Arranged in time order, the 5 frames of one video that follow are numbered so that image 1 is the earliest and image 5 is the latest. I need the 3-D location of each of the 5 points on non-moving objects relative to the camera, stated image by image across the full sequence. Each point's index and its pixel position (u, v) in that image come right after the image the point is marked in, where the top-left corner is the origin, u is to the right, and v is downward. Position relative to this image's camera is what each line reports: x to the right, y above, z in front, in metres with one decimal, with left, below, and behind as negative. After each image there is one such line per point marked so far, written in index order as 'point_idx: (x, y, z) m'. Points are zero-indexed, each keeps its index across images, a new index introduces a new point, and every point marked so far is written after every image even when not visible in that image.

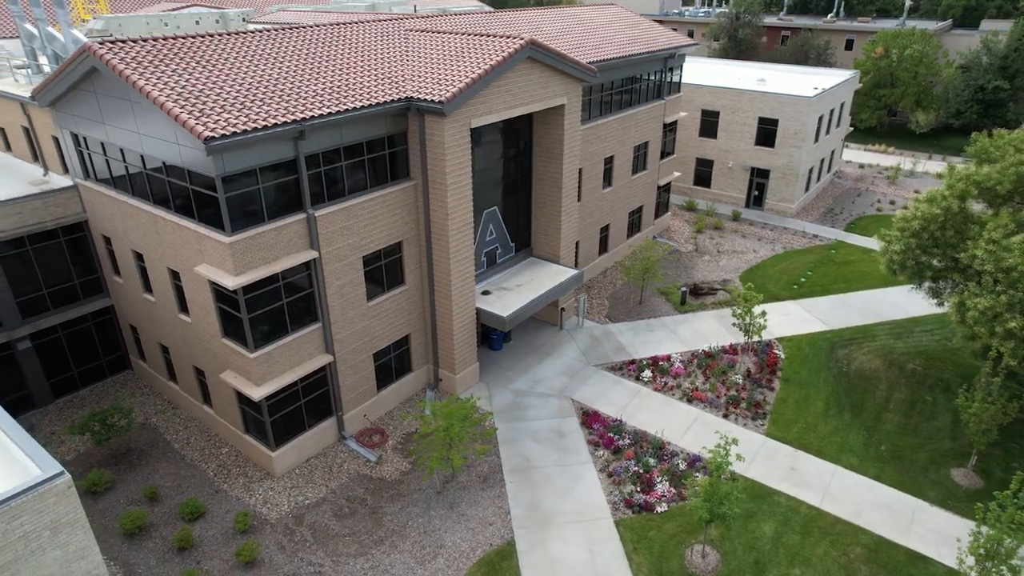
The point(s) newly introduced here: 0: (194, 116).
0: (-7.2, +3.8, +14.2) m
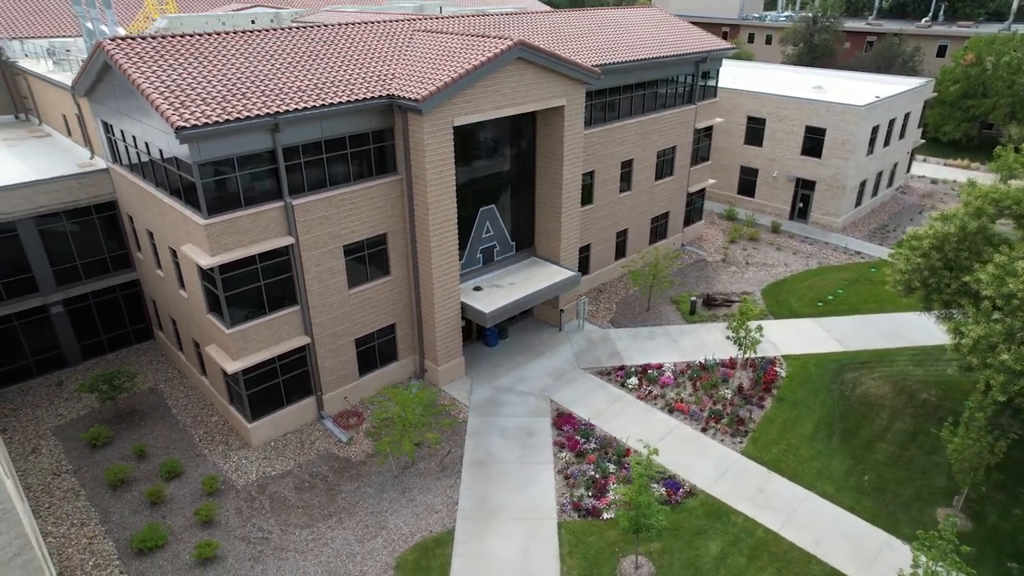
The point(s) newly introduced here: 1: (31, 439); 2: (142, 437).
0: (-8.3, +4.4, +15.5) m
1: (-15.1, -4.7, +19.9) m
2: (-11.7, -4.7, +20.0) m
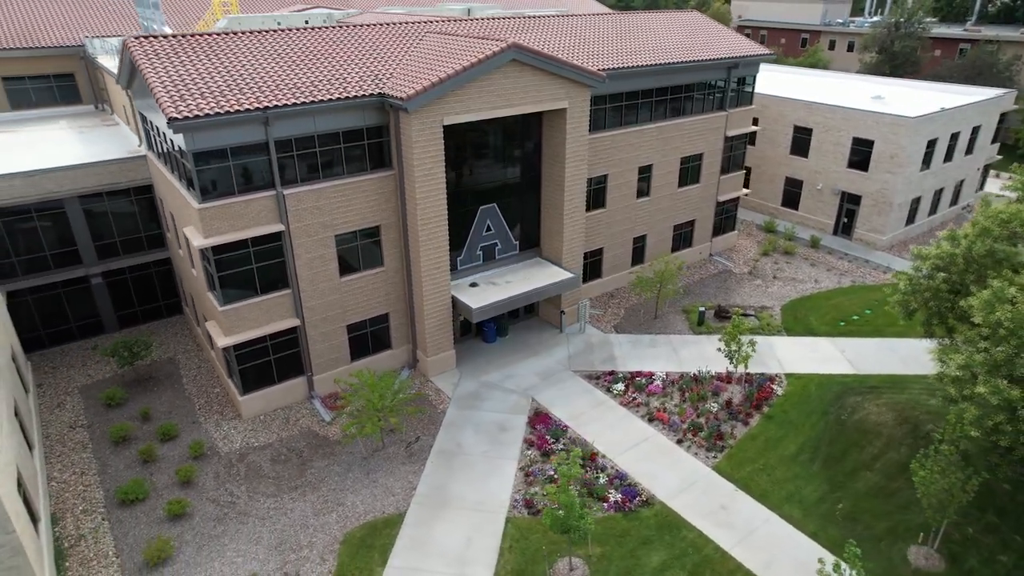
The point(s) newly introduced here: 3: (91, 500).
0: (-9.1, +5.0, +17.0) m
1: (-15.8, -3.7, +22.2) m
2: (-12.4, -3.9, +21.8) m
3: (-11.8, -5.9, +17.8) m
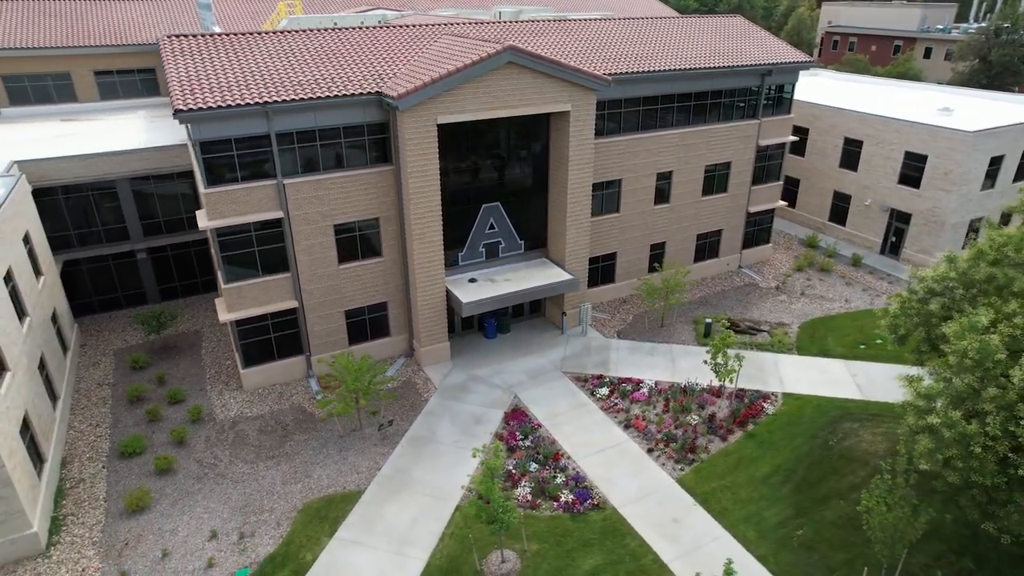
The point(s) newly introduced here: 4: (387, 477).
0: (-9.7, +5.7, +18.7) m
1: (-16.2, -2.6, +24.8) m
2: (-12.9, -3.0, +23.9) m
3: (-13.0, -5.0, +19.9) m
4: (-3.7, -5.6, +18.7) m
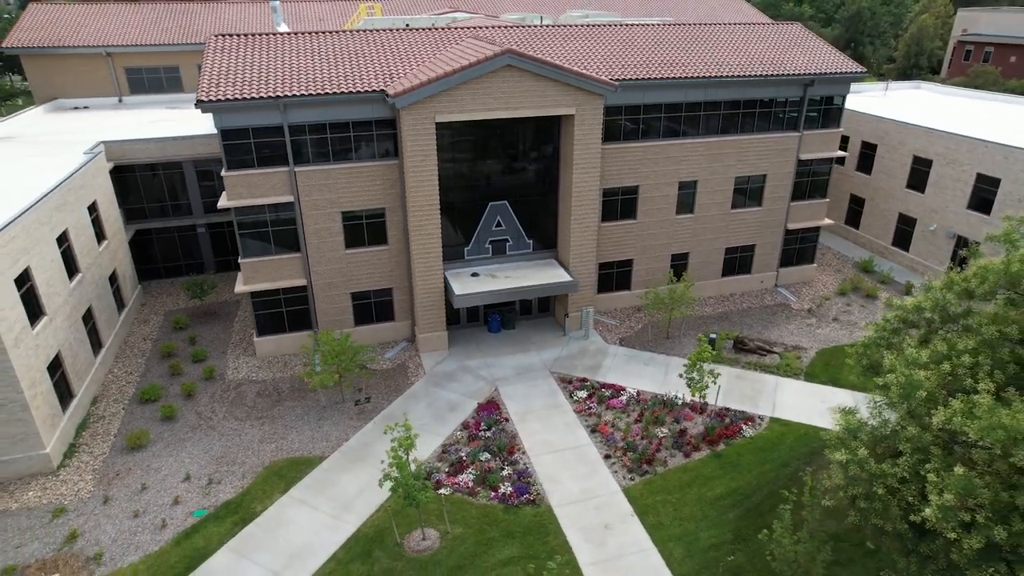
0: (-10.0, +6.7, +21.1) m
1: (-16.1, -1.1, +28.2) m
2: (-13.0, -1.8, +26.8) m
3: (-14.0, -3.8, +22.8) m
4: (-5.1, -5.1, +20.1) m
